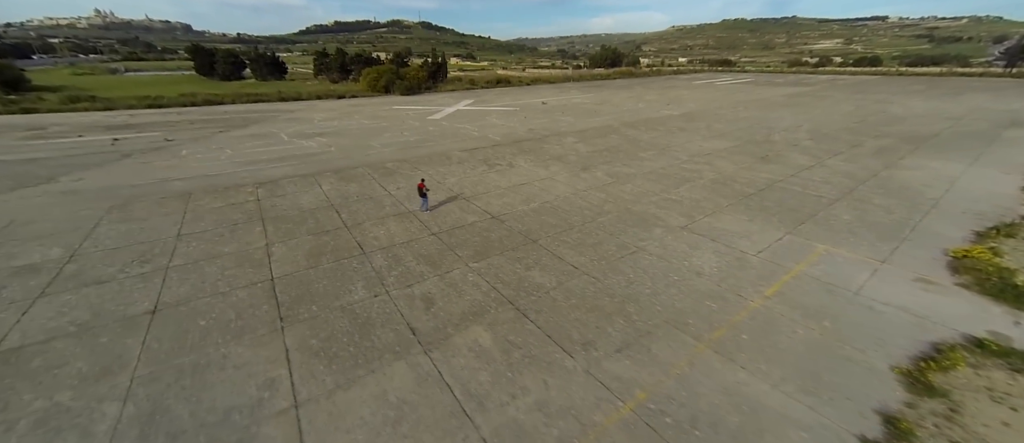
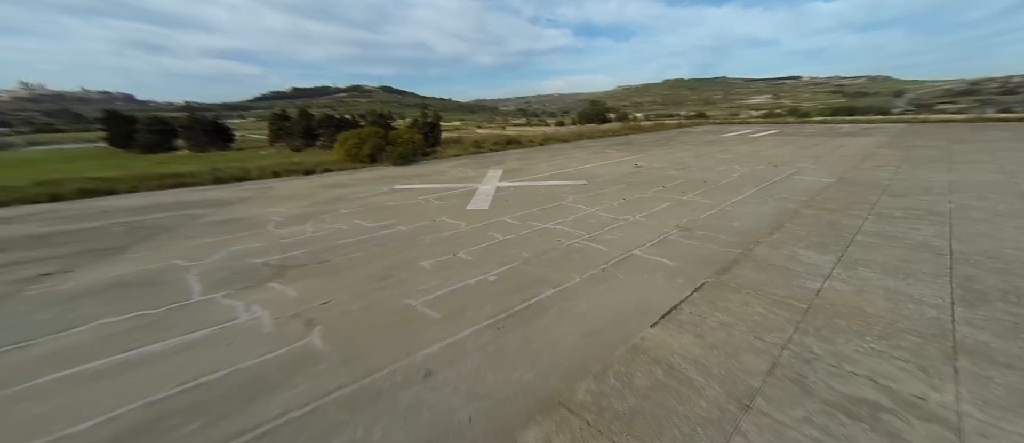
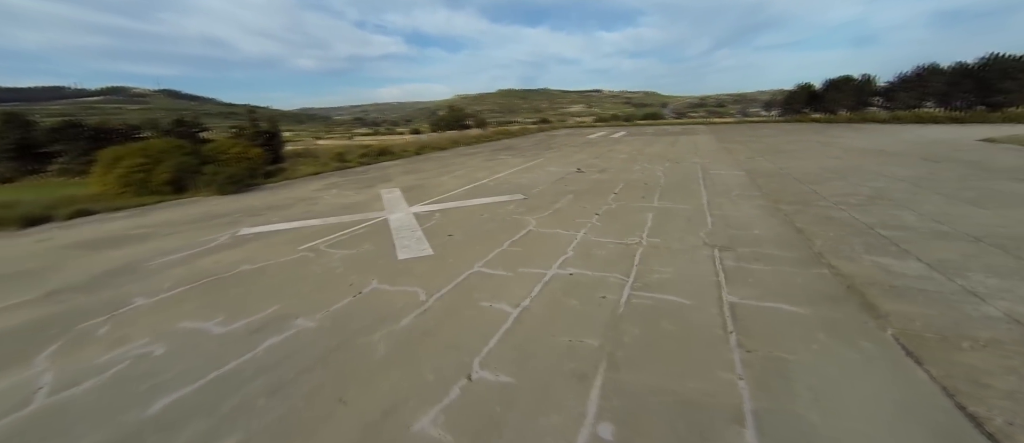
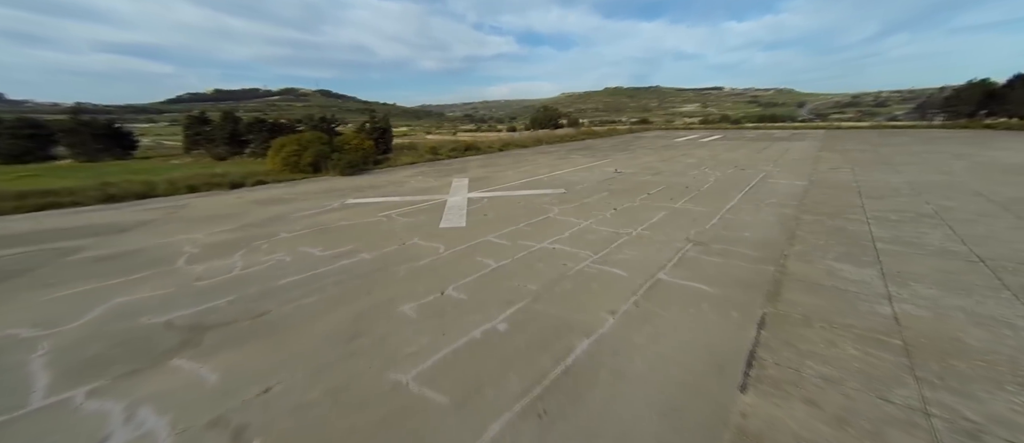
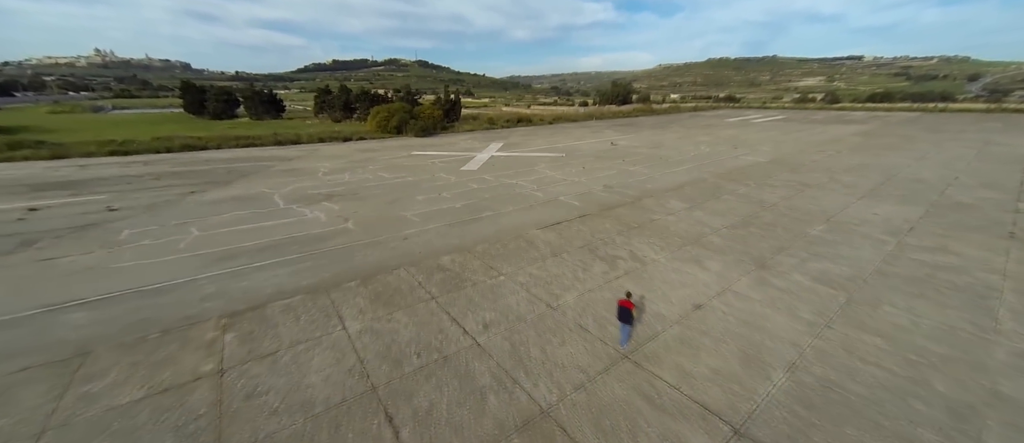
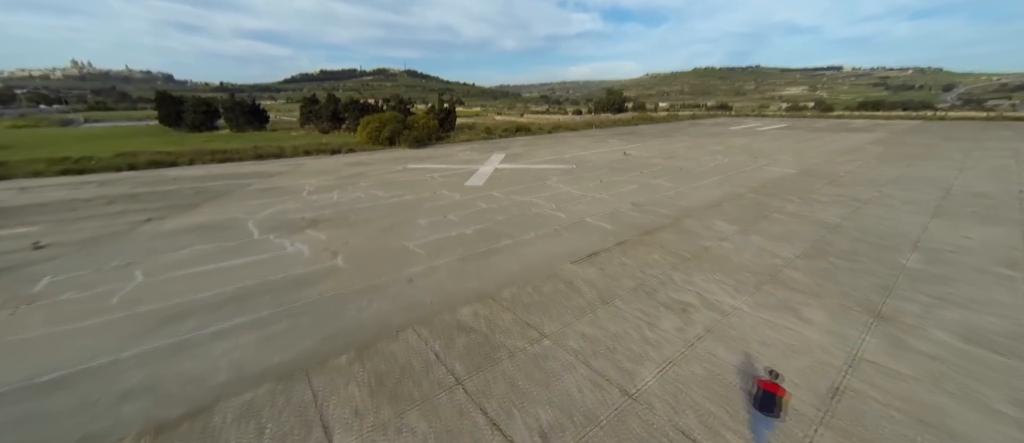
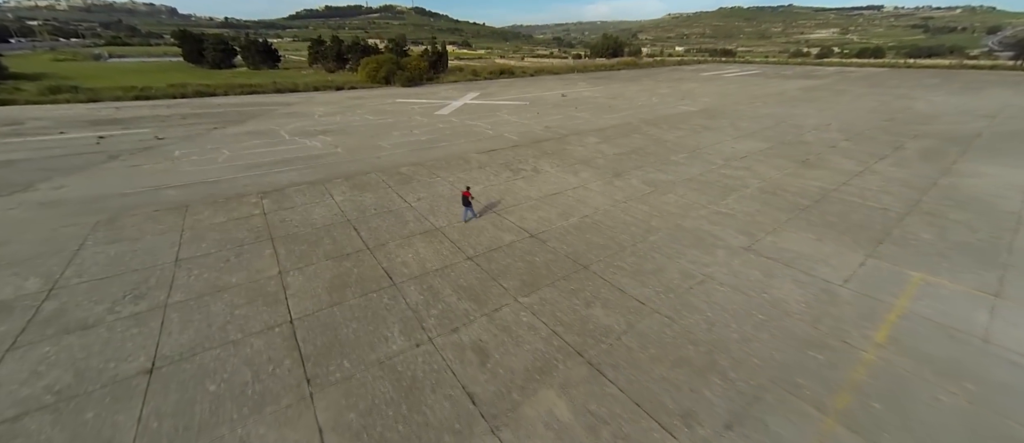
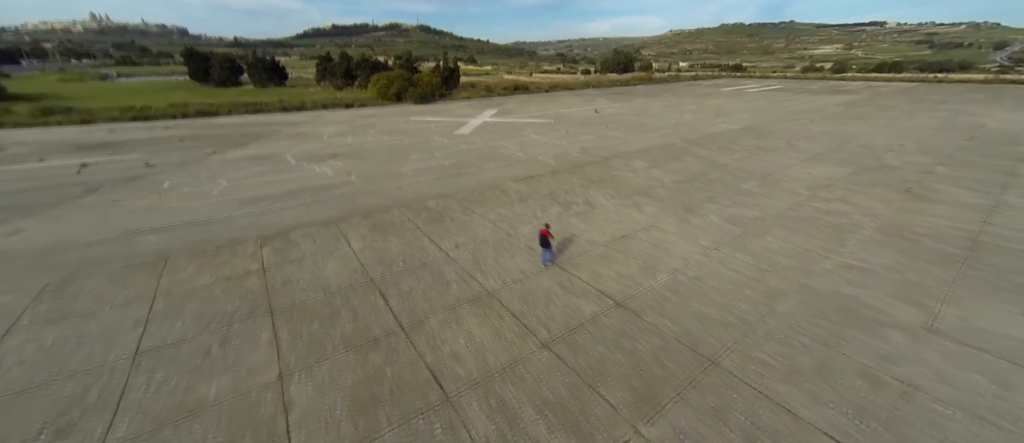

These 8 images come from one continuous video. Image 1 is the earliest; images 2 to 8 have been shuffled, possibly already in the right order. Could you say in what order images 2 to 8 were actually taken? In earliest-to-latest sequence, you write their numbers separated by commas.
7, 8, 5, 6, 2, 4, 3
